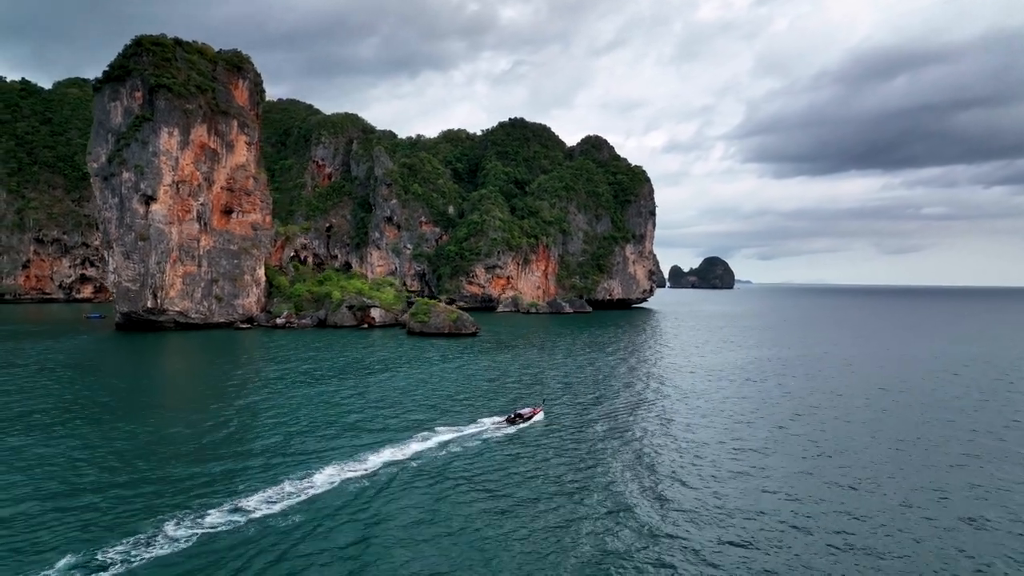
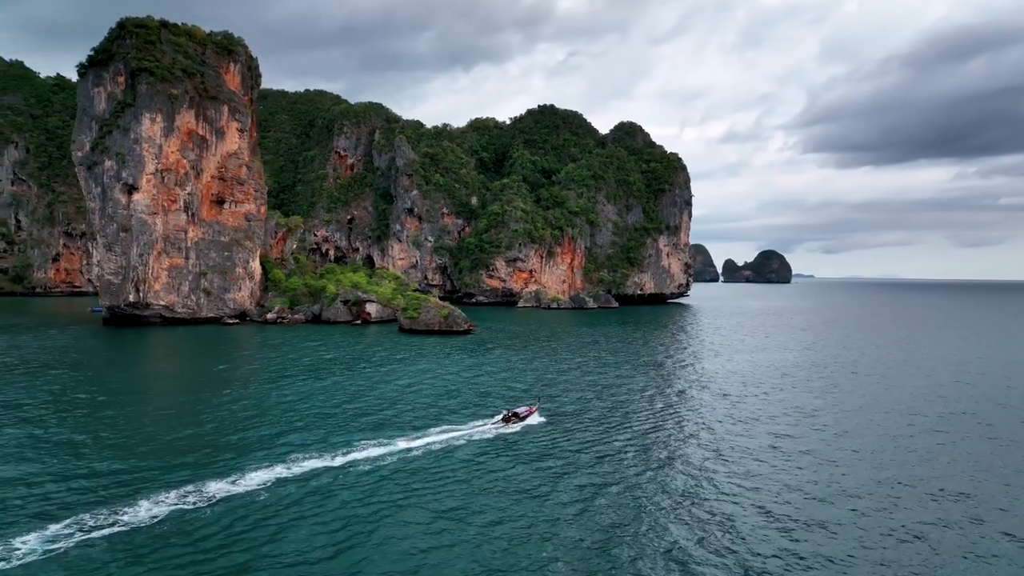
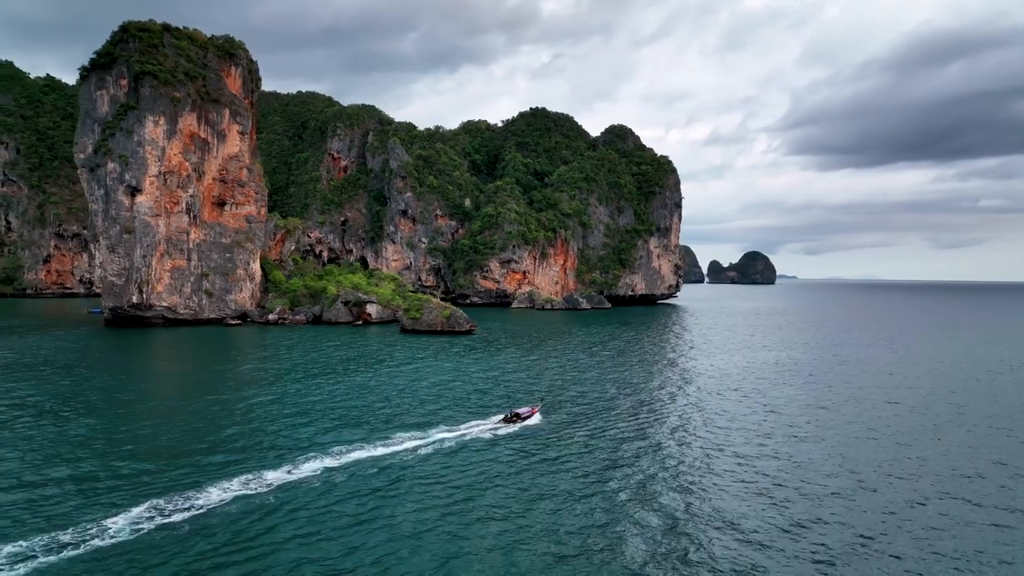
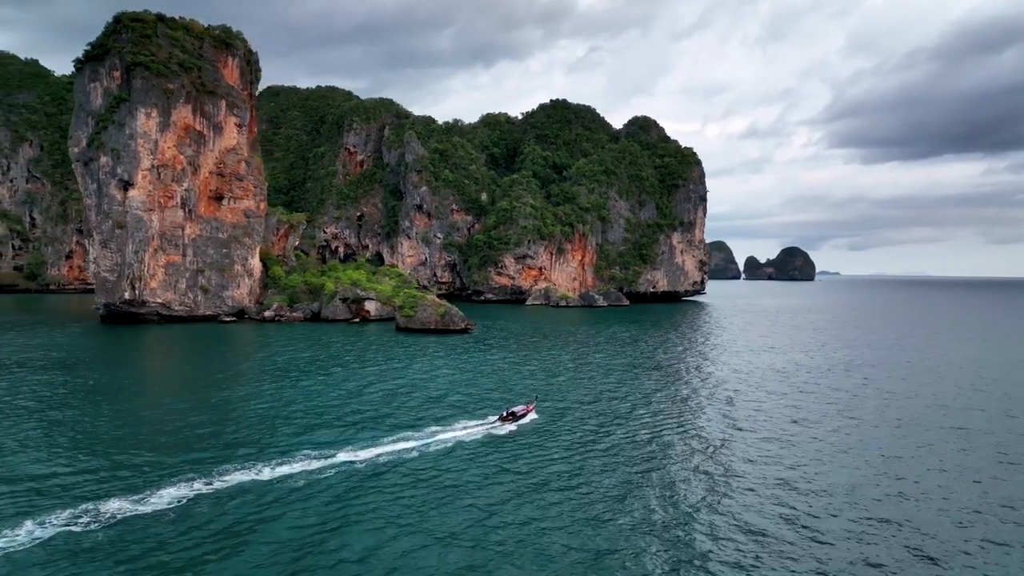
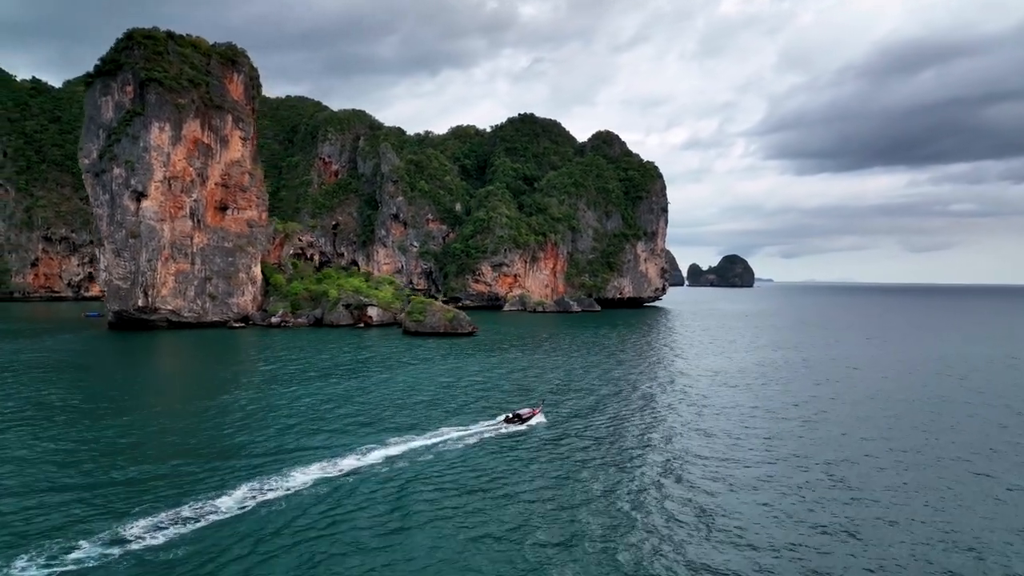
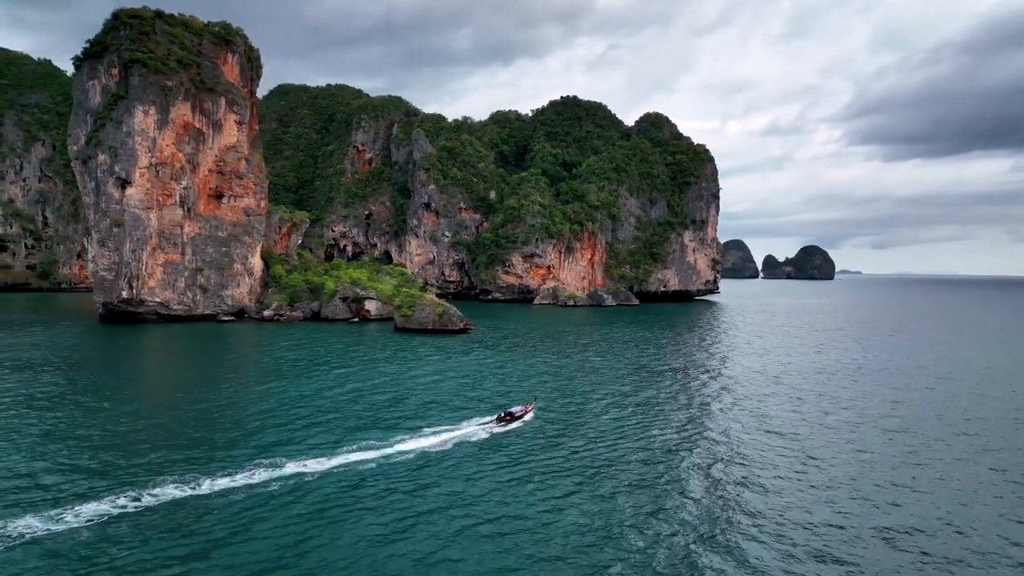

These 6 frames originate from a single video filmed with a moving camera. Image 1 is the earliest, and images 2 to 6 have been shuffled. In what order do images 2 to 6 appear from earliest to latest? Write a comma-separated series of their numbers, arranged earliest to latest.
5, 3, 2, 4, 6
